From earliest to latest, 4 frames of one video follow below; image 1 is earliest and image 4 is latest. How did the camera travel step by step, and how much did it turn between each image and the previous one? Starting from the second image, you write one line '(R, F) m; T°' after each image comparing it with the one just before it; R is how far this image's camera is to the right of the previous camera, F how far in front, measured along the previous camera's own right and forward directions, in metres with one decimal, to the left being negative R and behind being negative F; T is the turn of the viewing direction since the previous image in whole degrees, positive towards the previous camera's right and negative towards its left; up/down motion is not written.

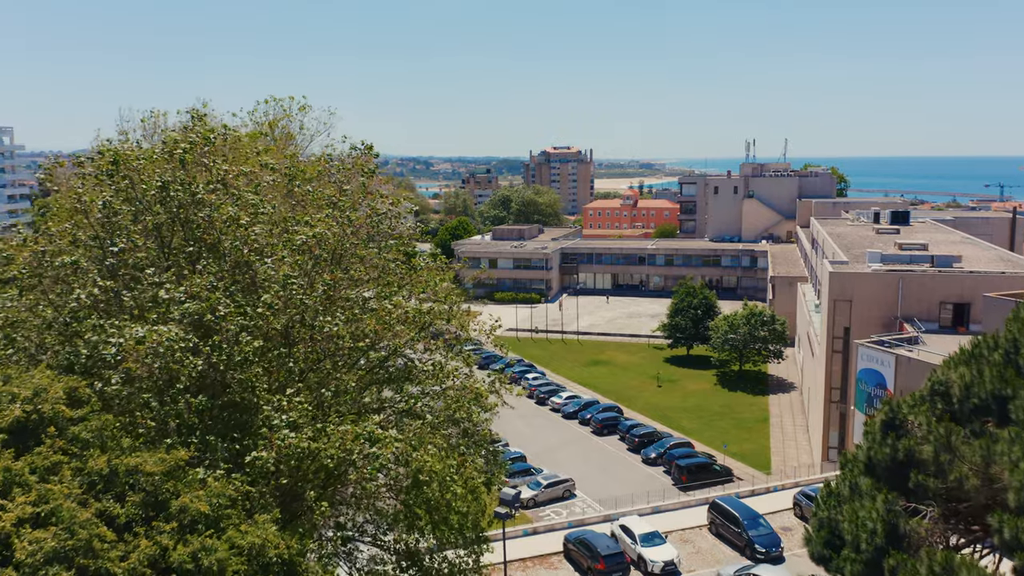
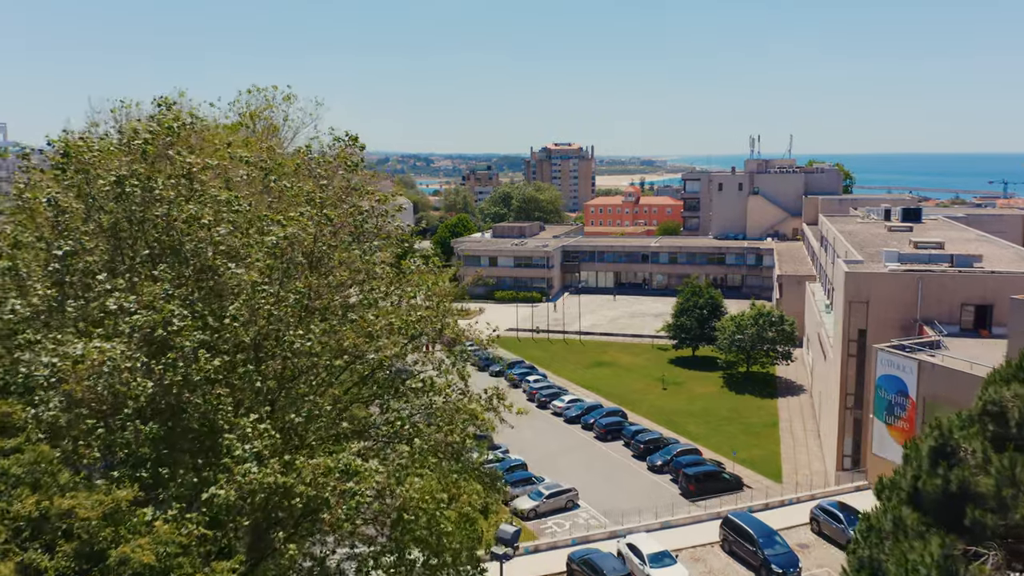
(0.0, +1.3) m; 0°
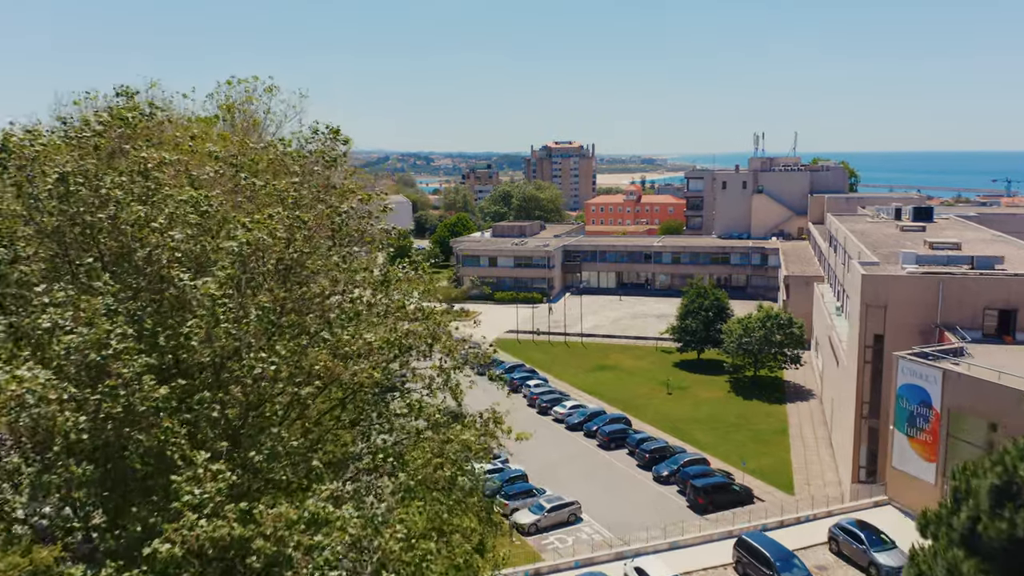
(0.0, +1.3) m; 0°
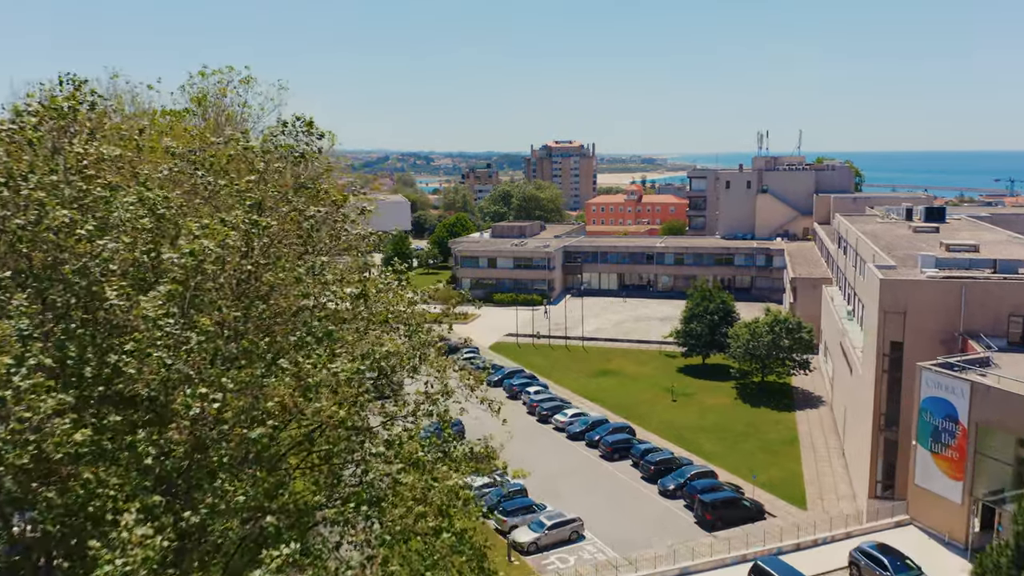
(+0.1, +1.4) m; 0°
